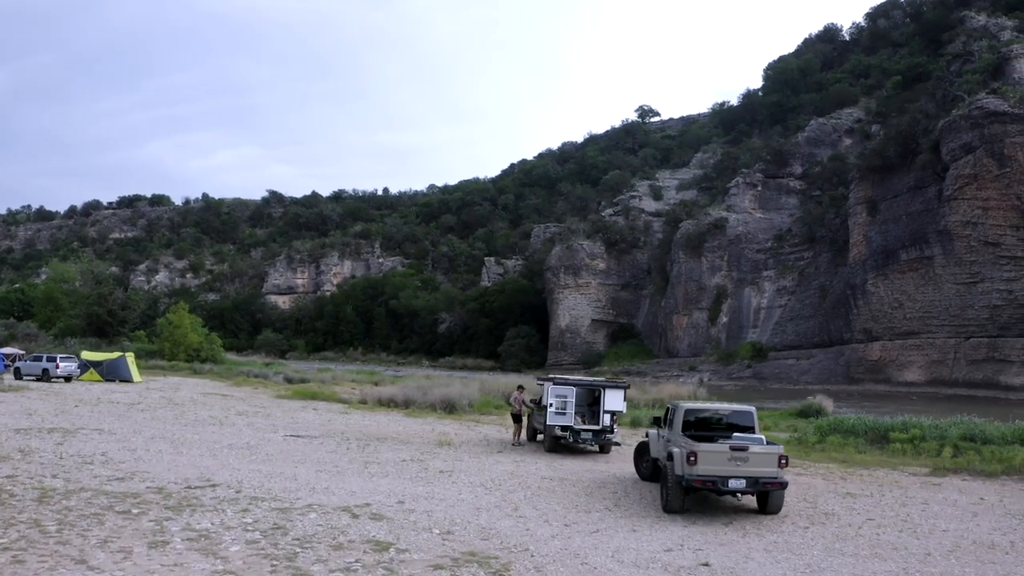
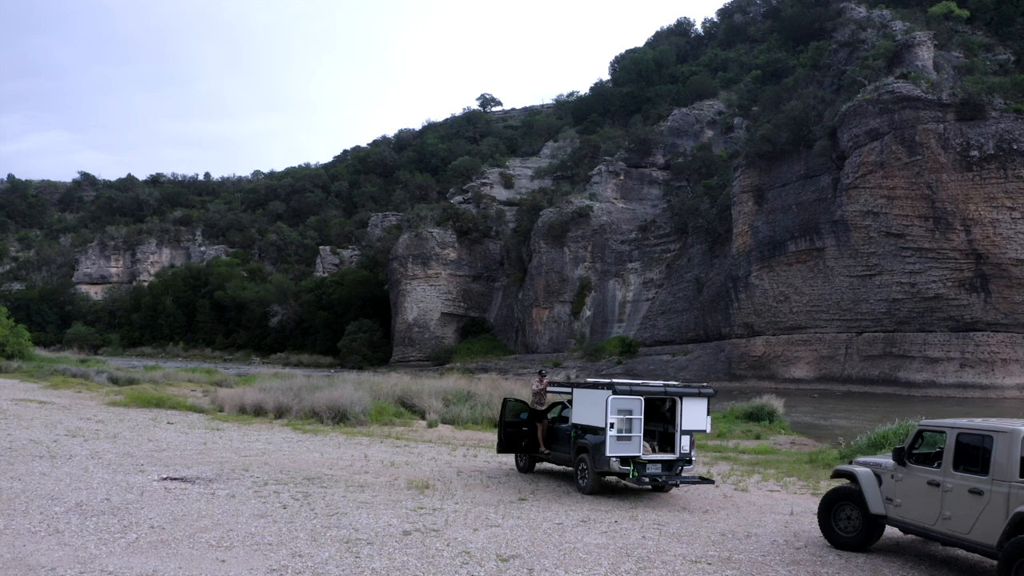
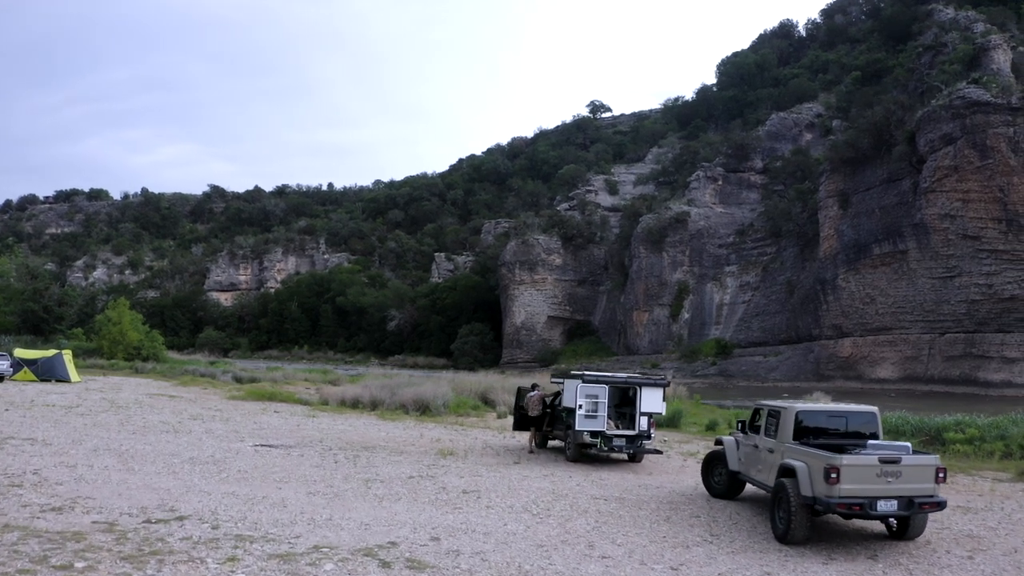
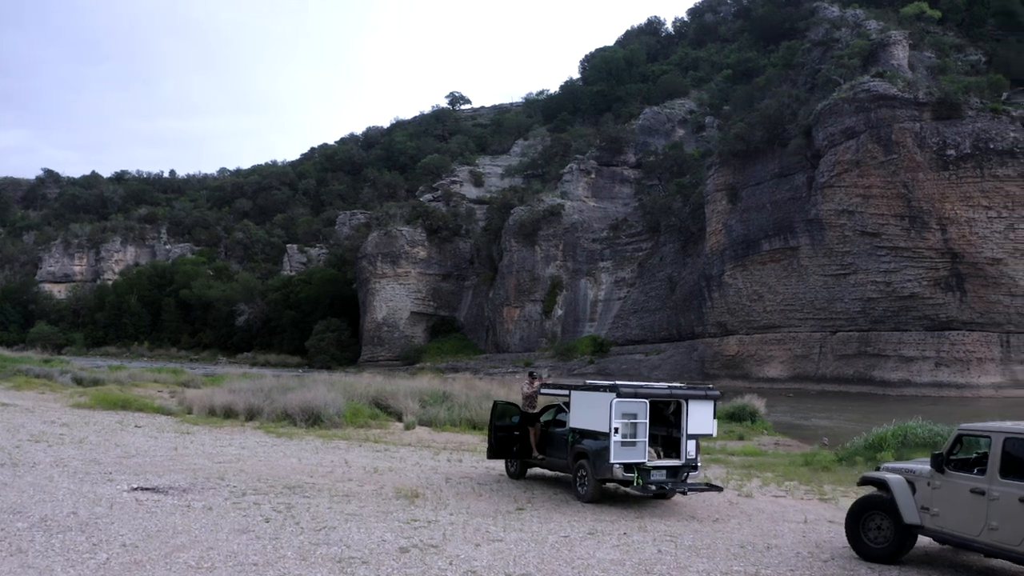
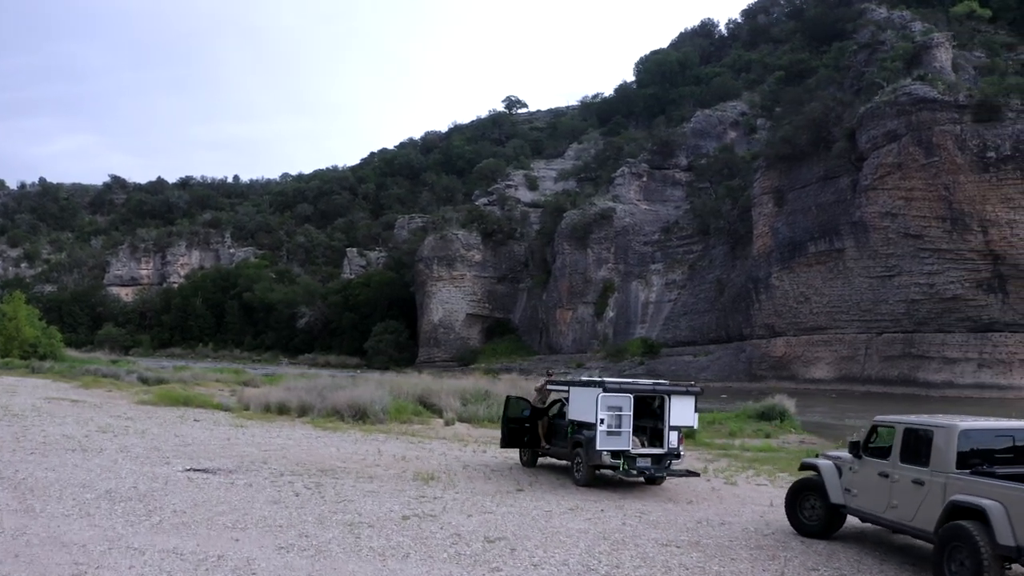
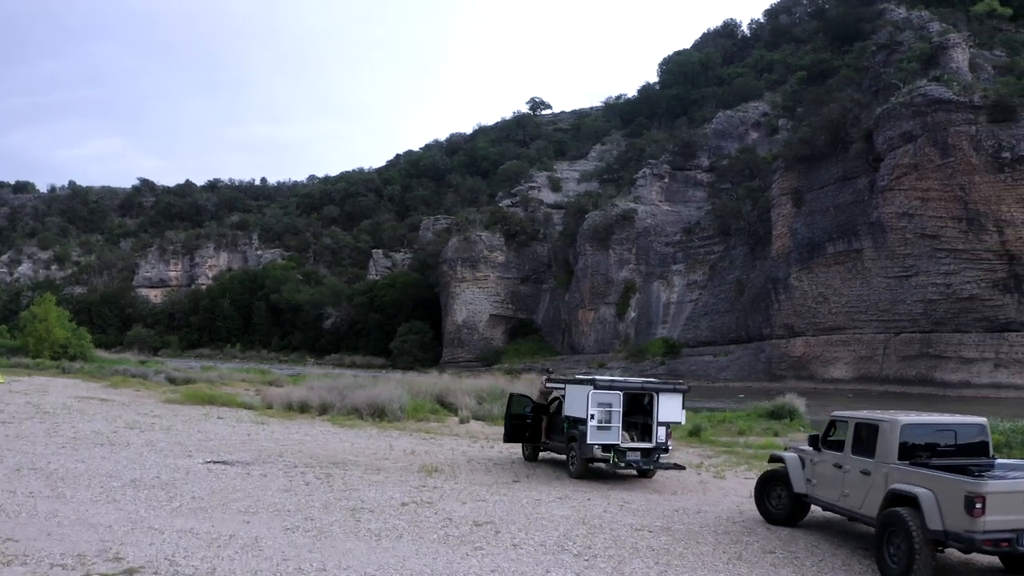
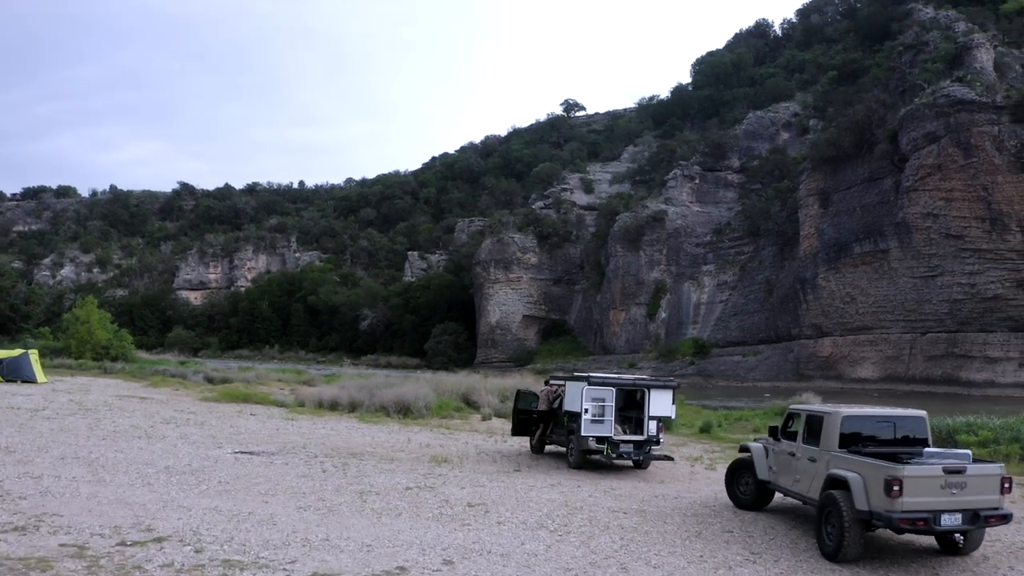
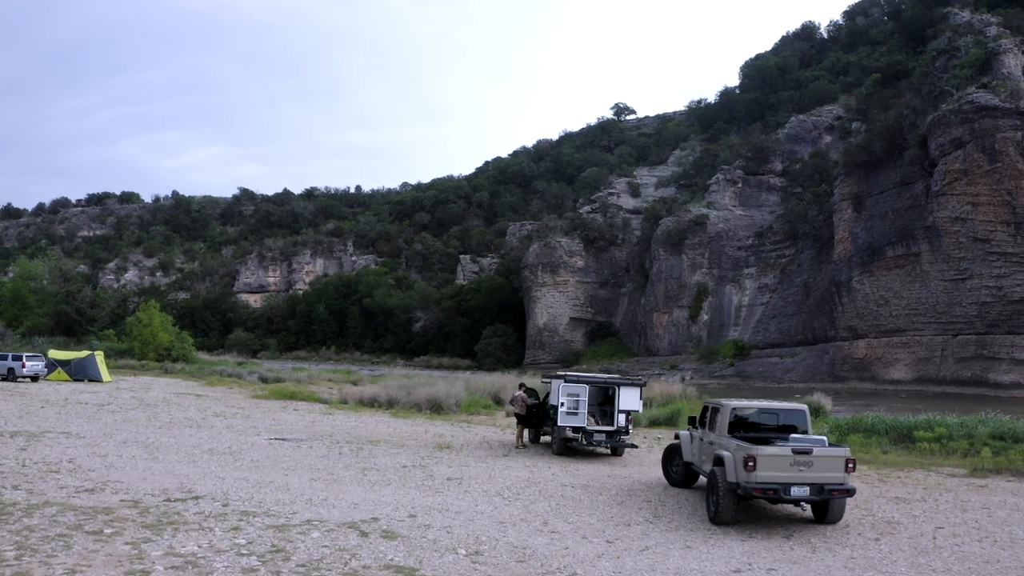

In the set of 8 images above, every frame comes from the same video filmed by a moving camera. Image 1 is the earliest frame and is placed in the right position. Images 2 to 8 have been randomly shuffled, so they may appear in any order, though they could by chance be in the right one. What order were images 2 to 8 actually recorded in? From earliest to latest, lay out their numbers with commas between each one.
8, 3, 7, 6, 5, 2, 4
